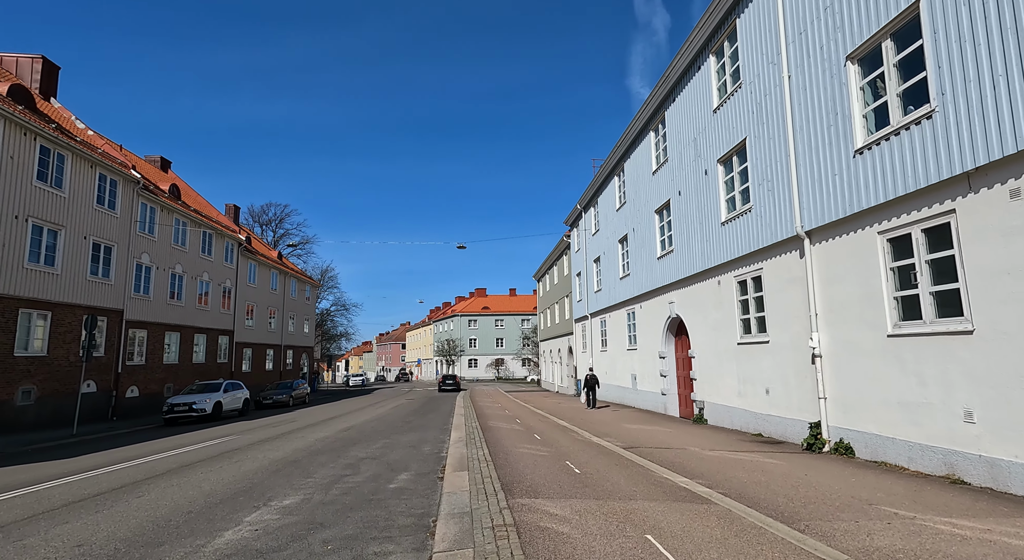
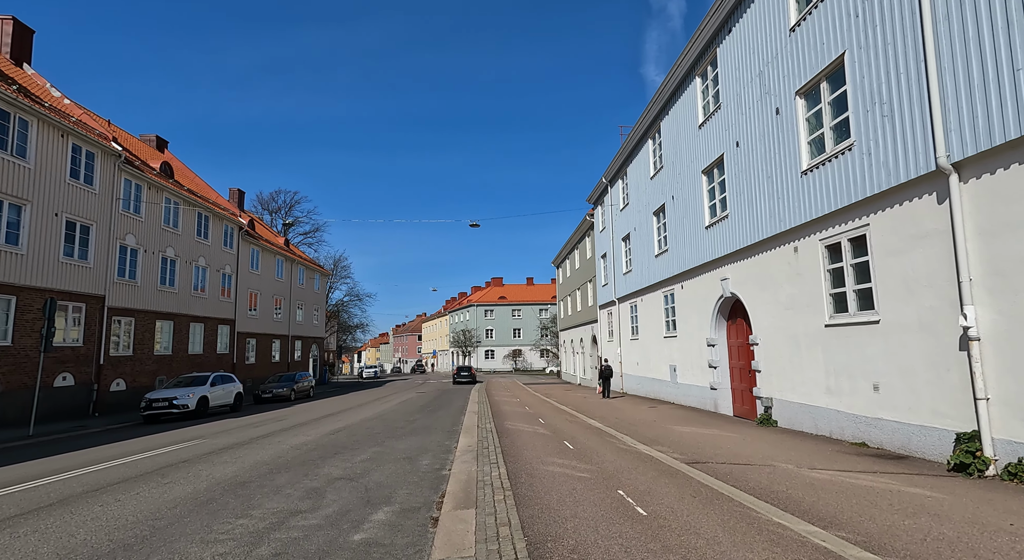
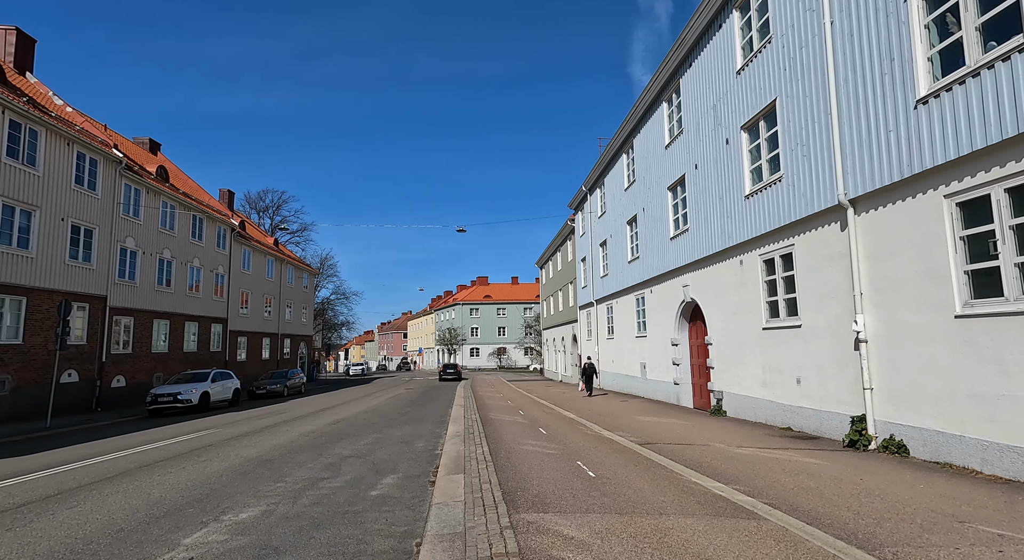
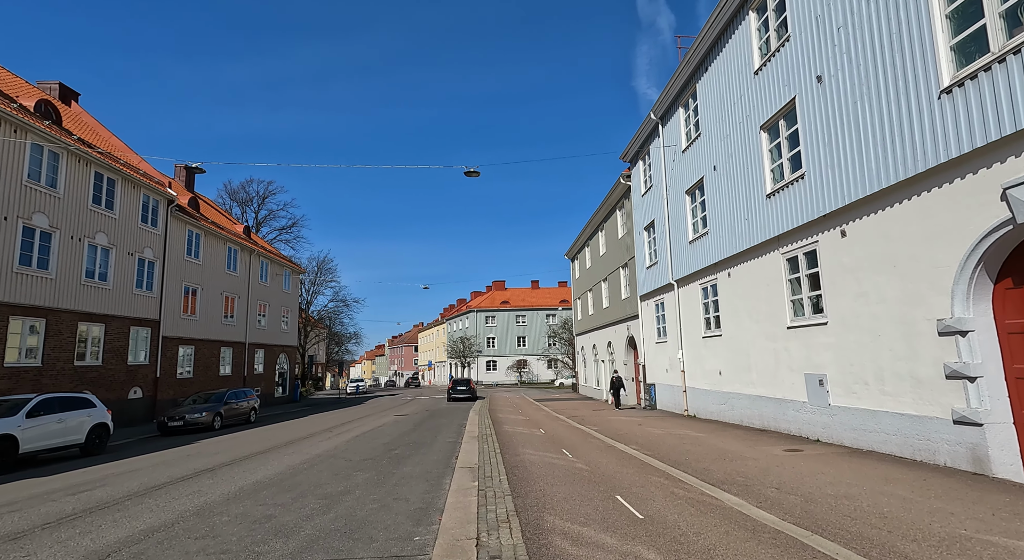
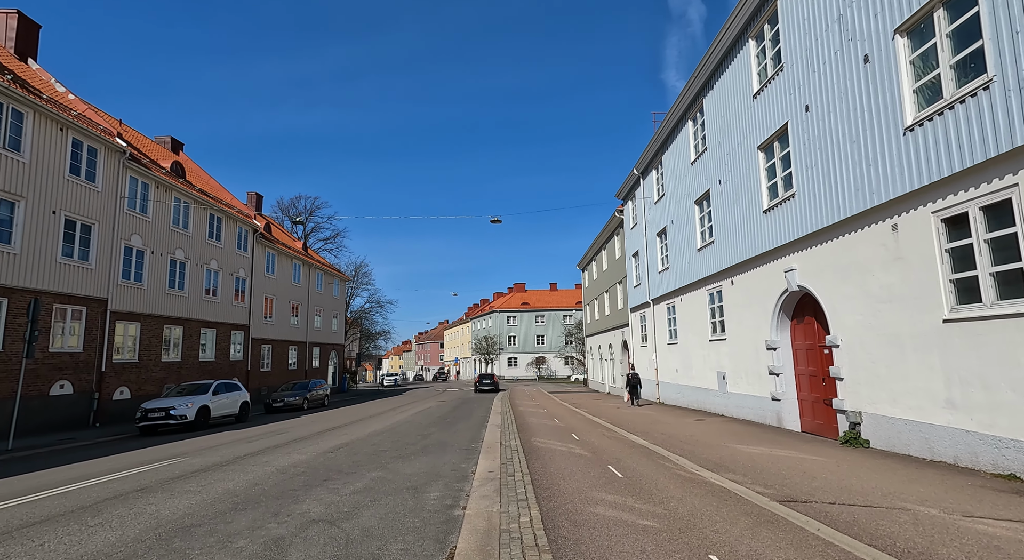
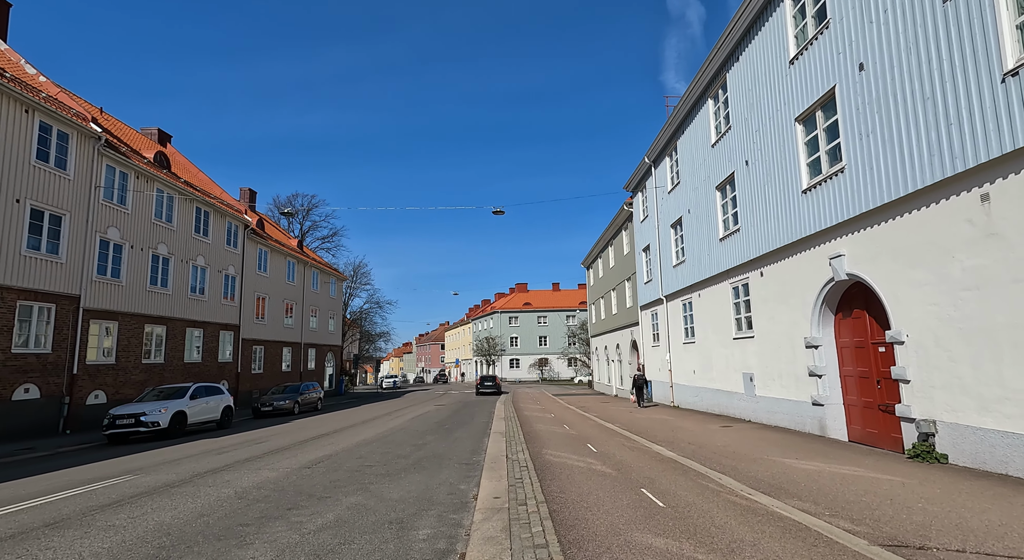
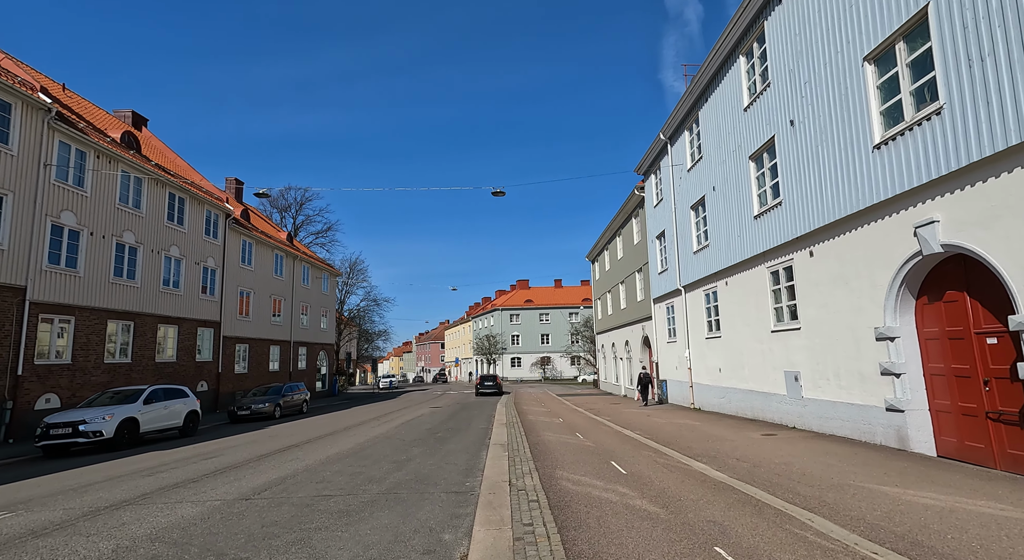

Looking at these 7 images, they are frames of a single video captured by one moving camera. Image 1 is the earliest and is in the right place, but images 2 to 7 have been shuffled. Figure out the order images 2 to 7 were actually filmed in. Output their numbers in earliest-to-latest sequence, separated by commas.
3, 2, 5, 6, 7, 4
